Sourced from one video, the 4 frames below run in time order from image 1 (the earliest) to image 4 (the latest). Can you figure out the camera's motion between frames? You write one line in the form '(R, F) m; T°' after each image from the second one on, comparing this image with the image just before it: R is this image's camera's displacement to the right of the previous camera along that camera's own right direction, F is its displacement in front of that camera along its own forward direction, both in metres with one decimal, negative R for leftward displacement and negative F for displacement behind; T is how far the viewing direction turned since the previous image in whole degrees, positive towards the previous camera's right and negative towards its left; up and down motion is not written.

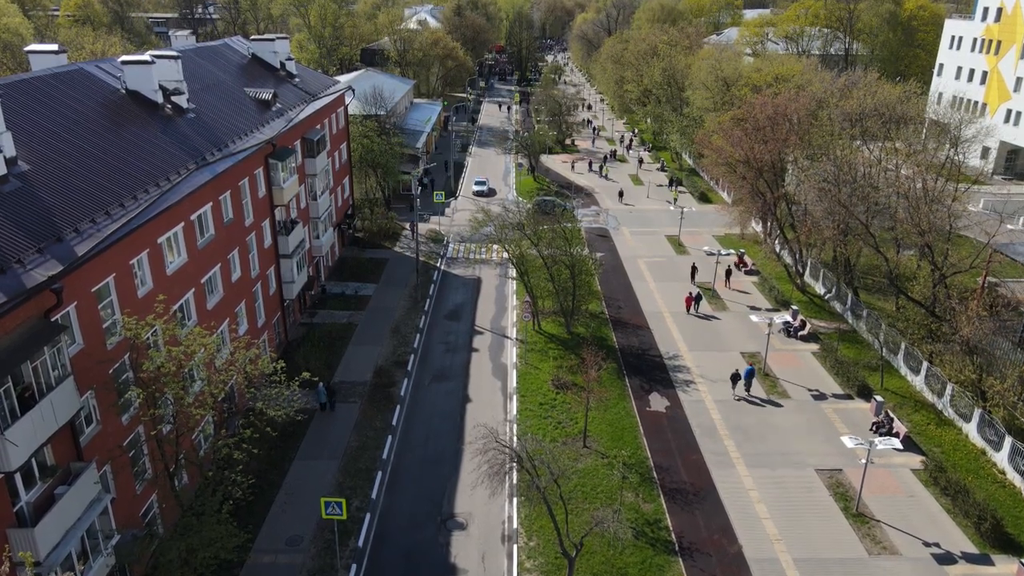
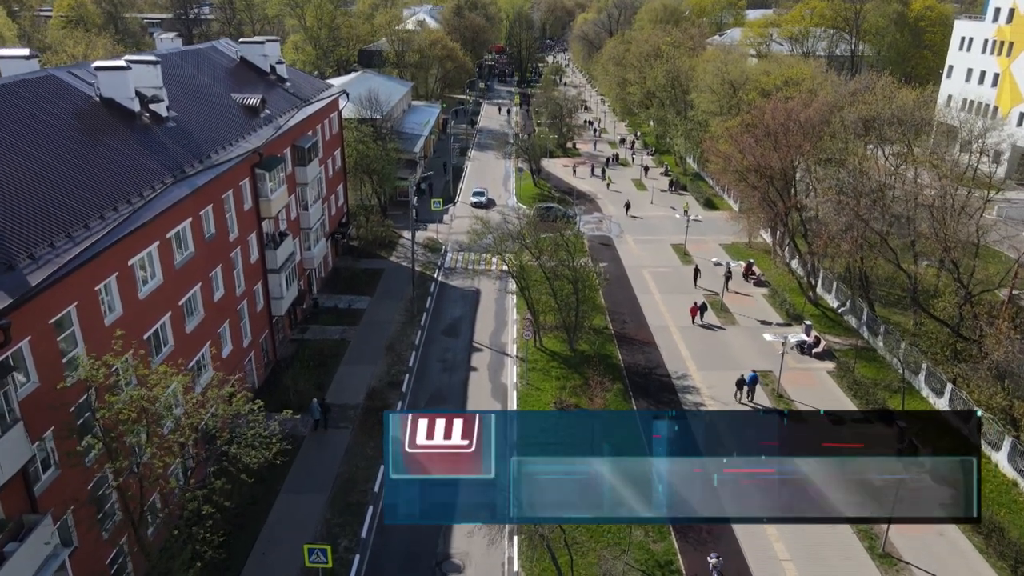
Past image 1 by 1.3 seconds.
(0.0, +1.6) m; 0°
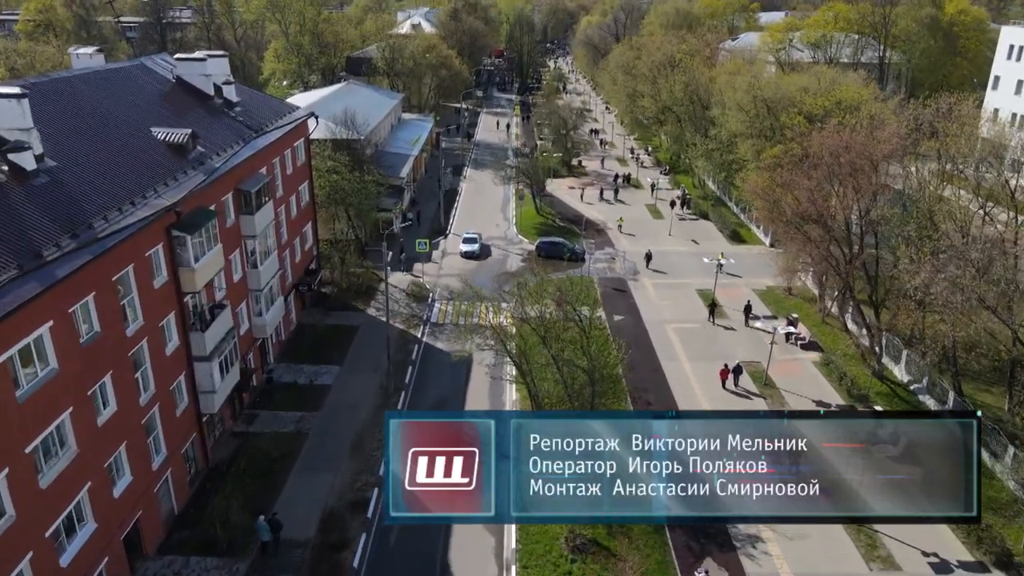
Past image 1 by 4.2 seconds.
(+0.1, +7.0) m; 0°
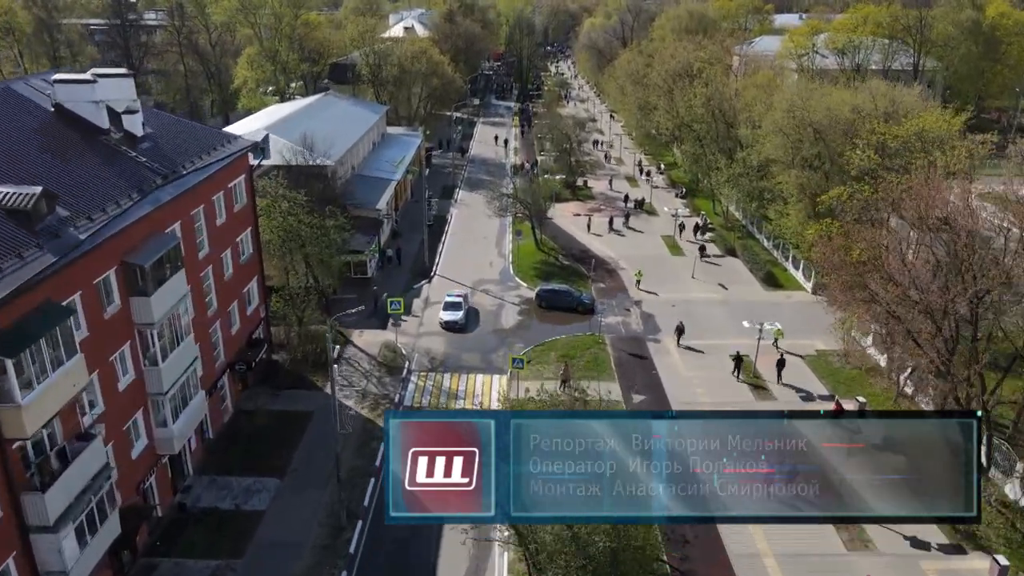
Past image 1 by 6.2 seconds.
(+0.2, +7.6) m; 0°
